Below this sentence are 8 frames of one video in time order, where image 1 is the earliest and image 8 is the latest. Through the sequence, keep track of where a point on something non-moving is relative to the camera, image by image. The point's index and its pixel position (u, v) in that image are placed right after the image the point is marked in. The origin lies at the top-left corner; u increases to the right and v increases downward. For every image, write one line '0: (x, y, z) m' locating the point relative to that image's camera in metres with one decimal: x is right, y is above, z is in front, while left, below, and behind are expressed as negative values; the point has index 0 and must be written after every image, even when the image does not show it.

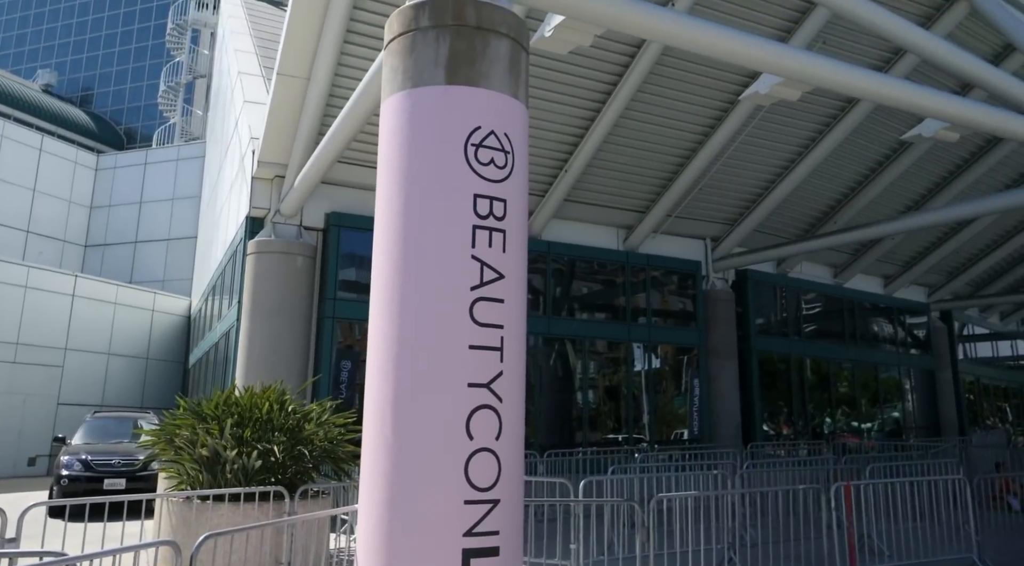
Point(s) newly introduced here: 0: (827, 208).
0: (+6.8, +1.6, +17.9) m
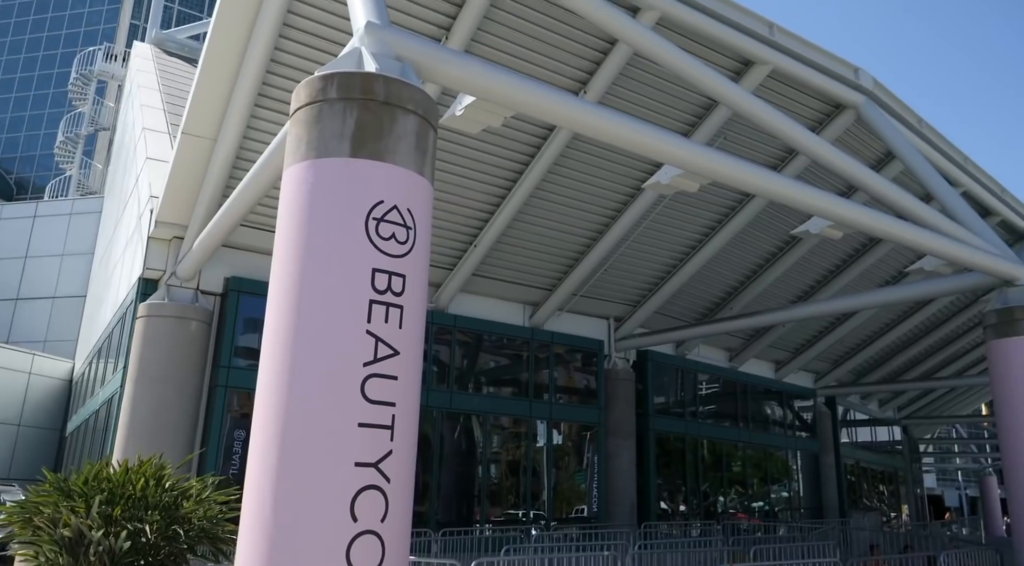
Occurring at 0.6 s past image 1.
0: (+4.7, -0.3, +18.4) m
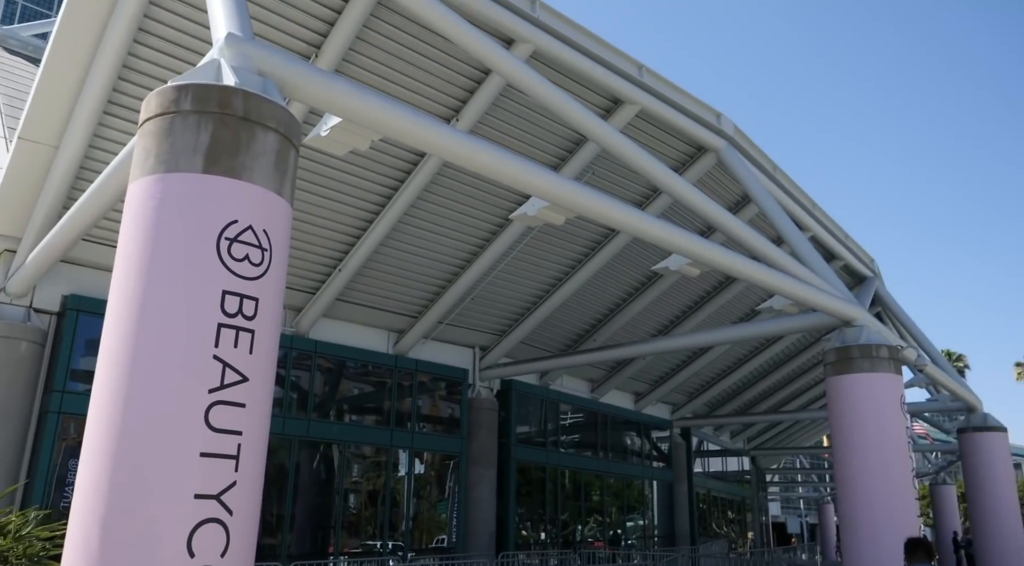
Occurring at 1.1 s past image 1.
0: (+1.7, -1.0, +18.8) m
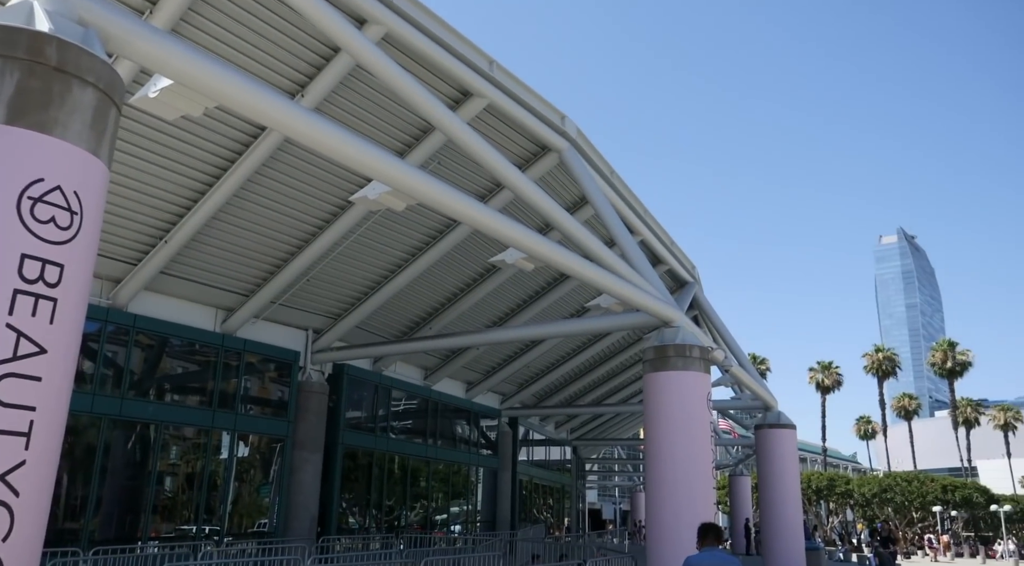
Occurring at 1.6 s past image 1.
0: (-2.1, -0.7, +18.9) m
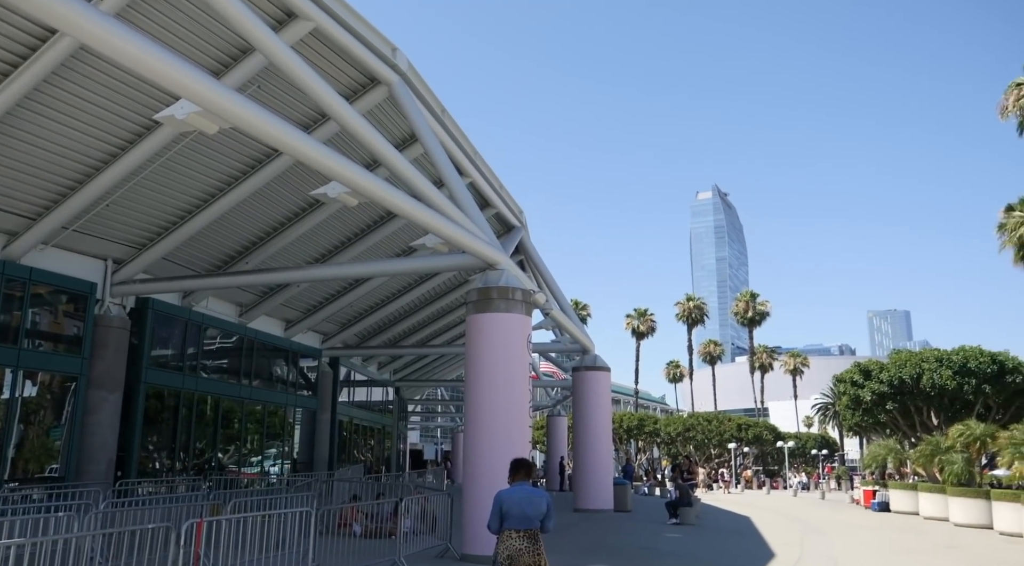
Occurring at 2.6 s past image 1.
0: (-6.0, +0.8, +17.9) m
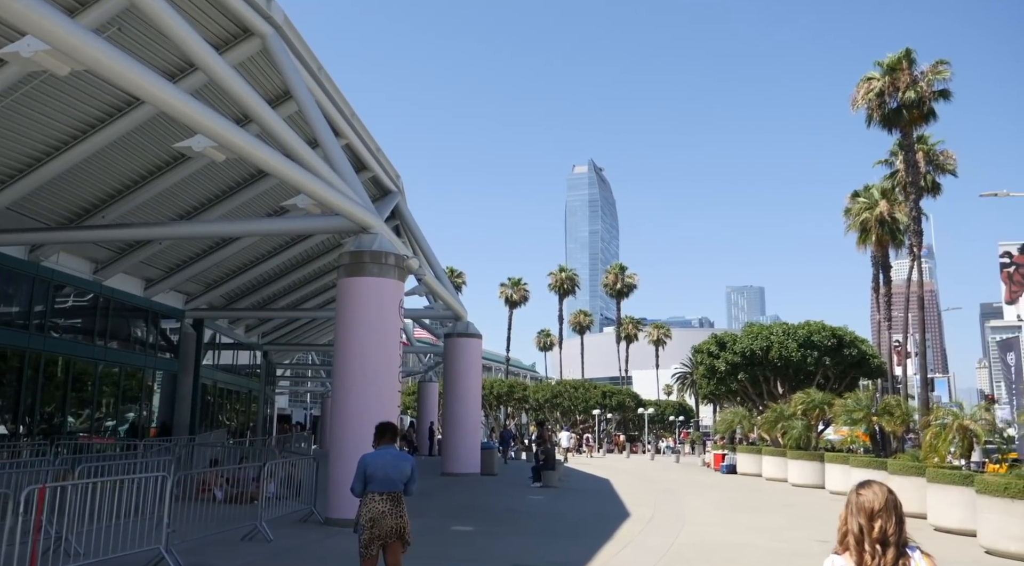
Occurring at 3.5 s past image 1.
0: (-8.6, +1.7, +16.9) m
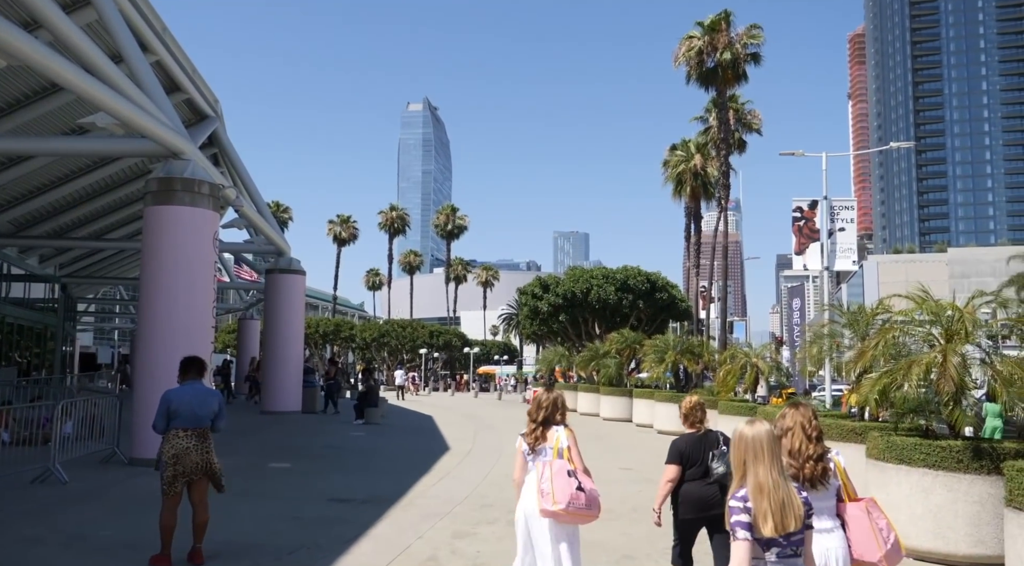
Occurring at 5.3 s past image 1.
0: (-12.0, +3.2, +14.8) m
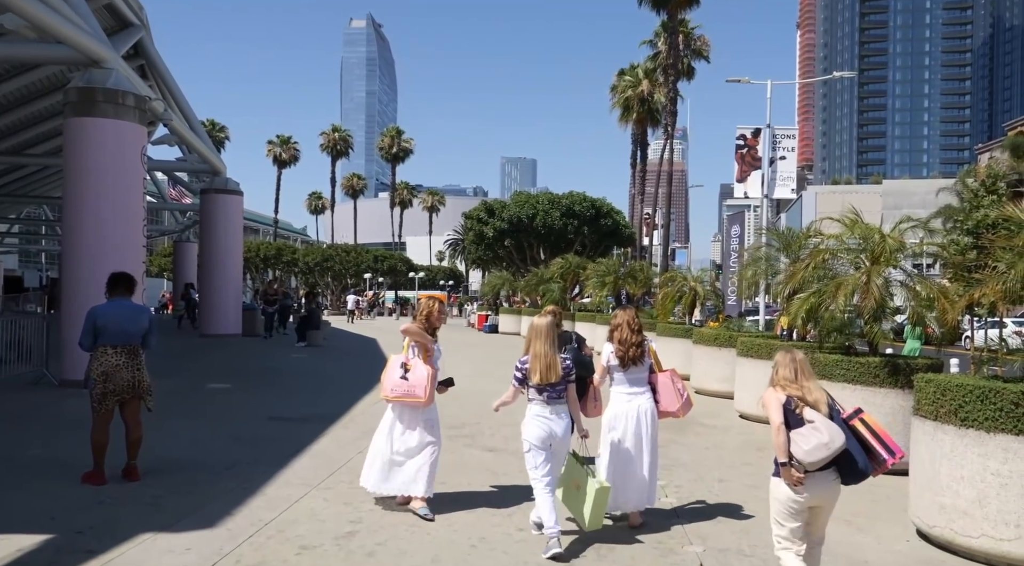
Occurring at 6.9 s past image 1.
0: (-12.9, +4.6, +13.7) m
